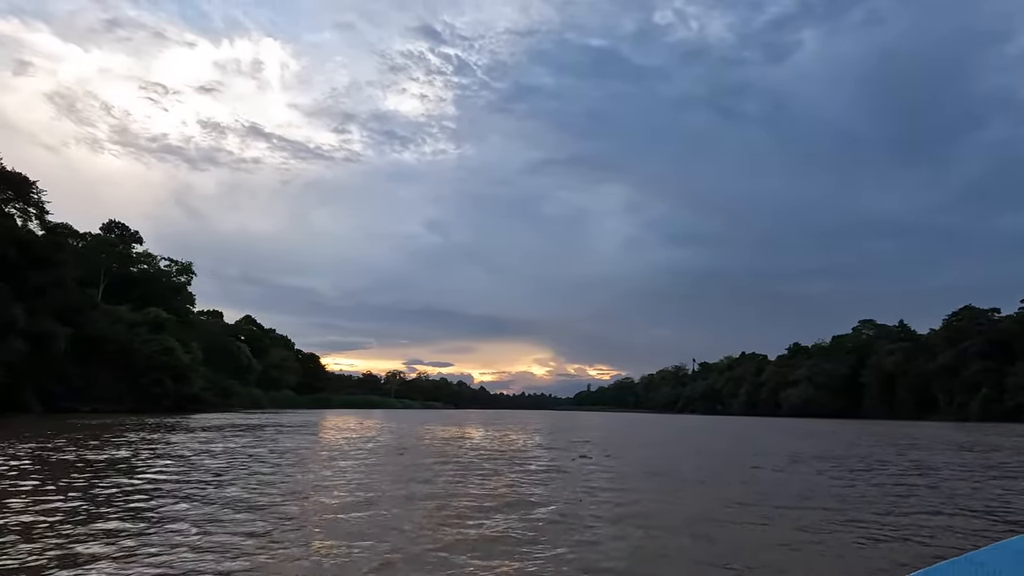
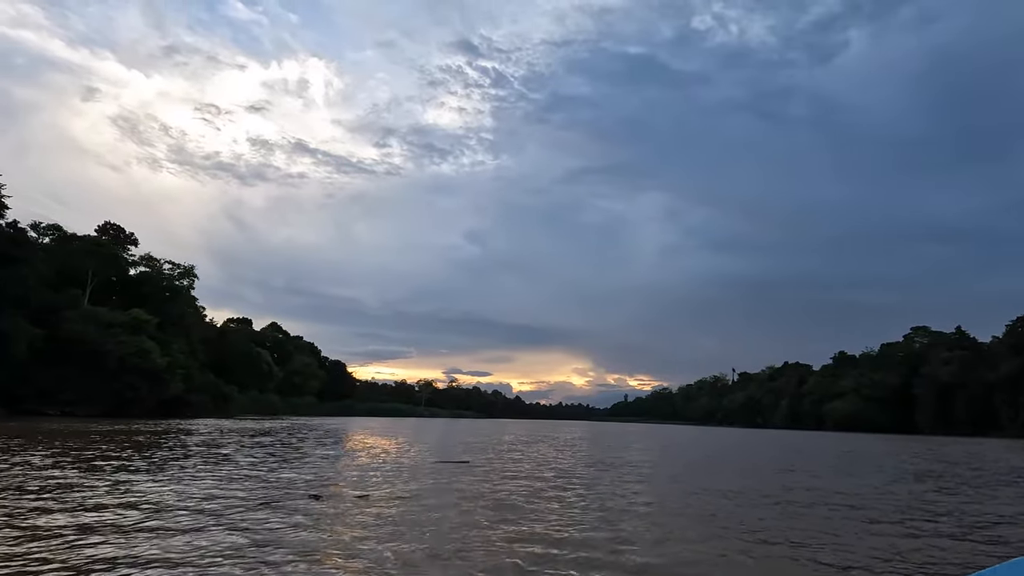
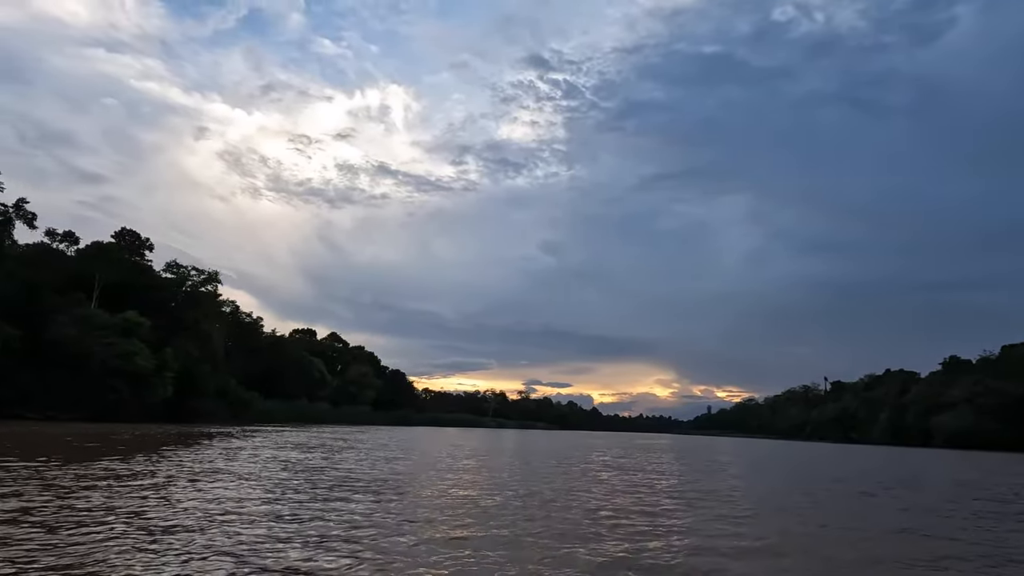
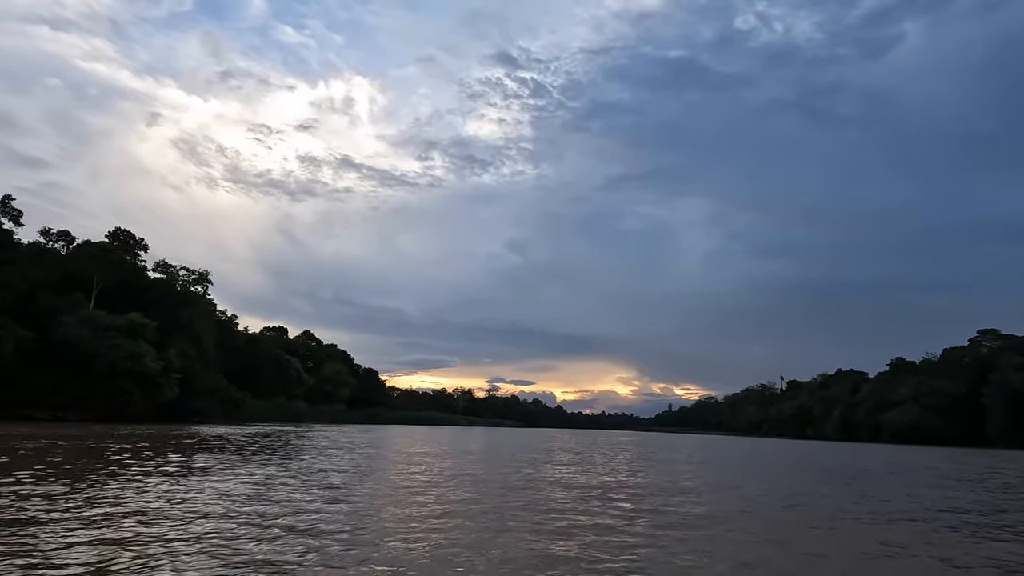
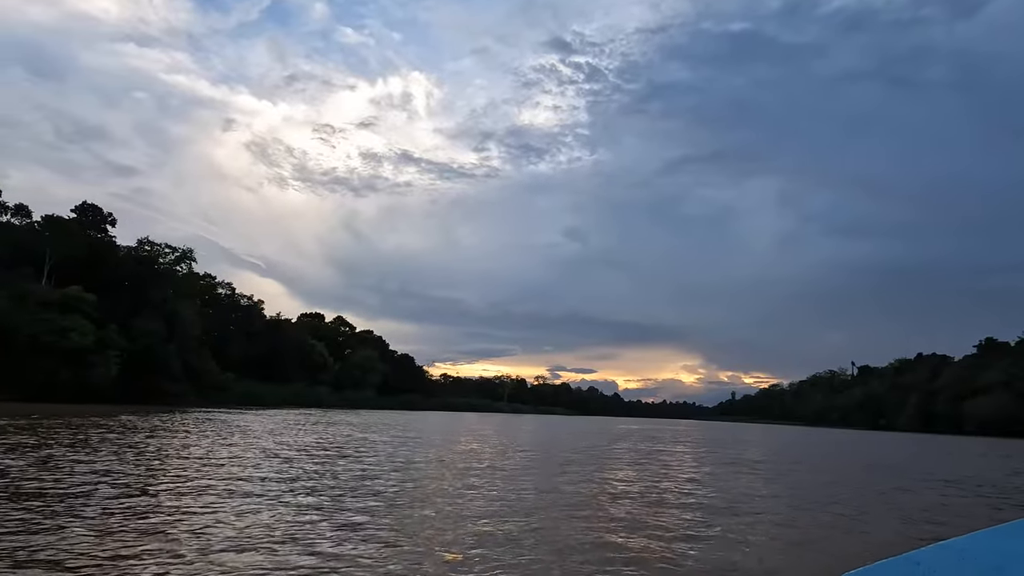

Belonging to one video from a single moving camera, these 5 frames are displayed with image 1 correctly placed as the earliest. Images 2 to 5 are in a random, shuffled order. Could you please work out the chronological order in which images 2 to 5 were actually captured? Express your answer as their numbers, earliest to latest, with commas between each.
2, 4, 3, 5
